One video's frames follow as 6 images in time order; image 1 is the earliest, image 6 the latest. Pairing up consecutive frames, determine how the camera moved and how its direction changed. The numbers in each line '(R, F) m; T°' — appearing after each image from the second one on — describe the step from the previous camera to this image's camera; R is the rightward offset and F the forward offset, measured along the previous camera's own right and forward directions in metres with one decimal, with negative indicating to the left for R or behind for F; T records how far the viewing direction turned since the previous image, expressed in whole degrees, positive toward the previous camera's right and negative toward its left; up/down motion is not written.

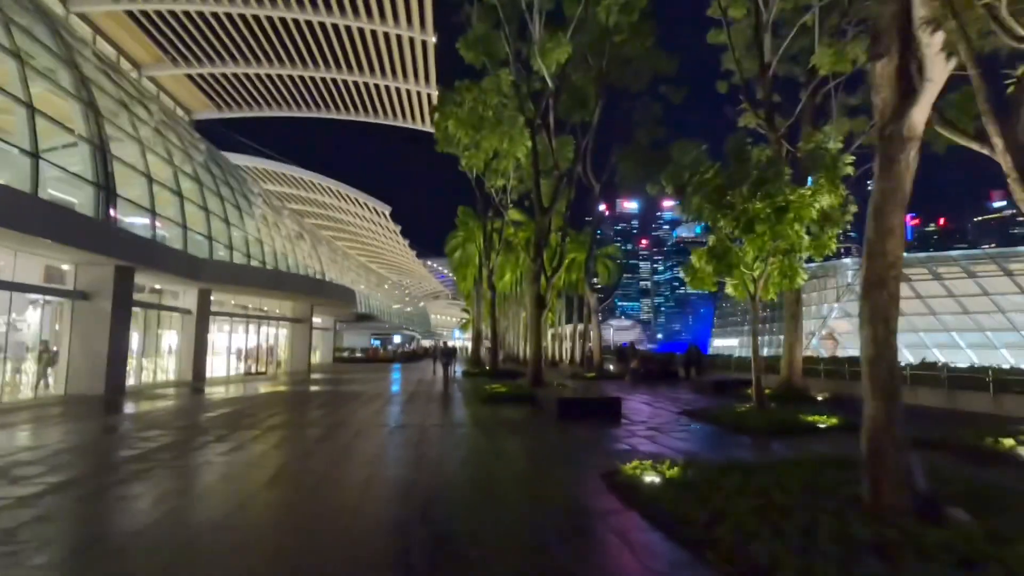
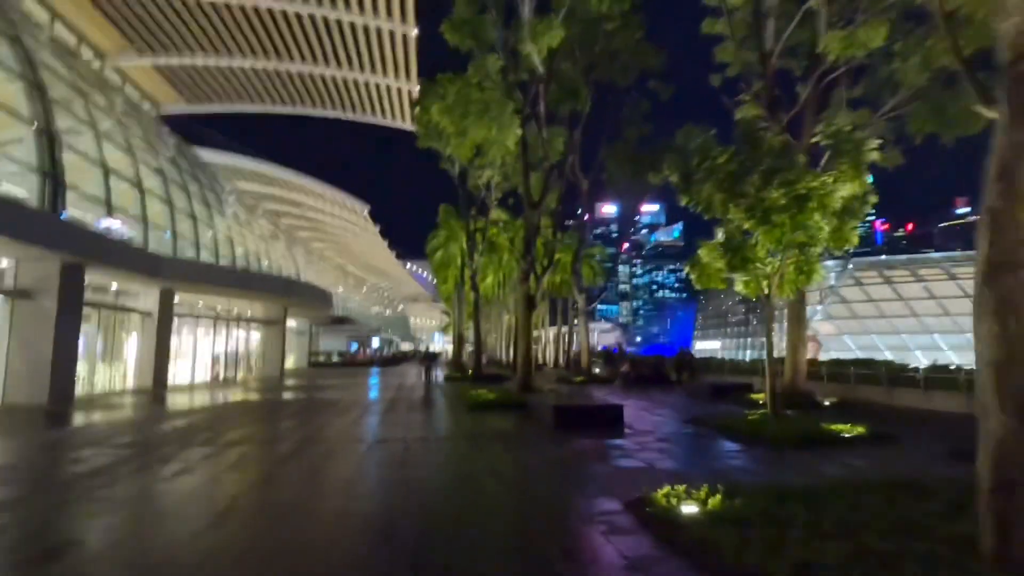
(-0.2, +1.3) m; +2°
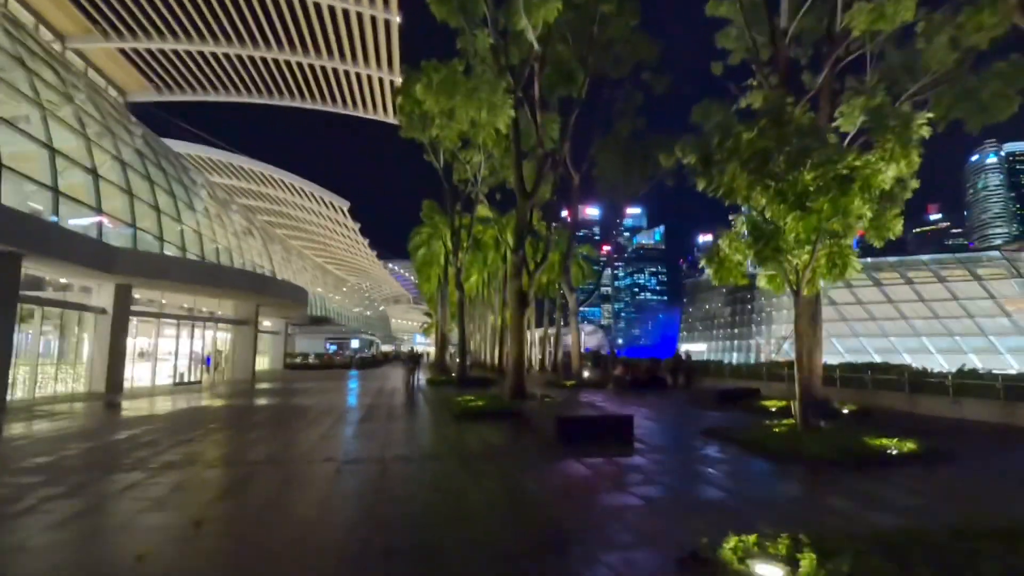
(-0.2, +1.6) m; +1°
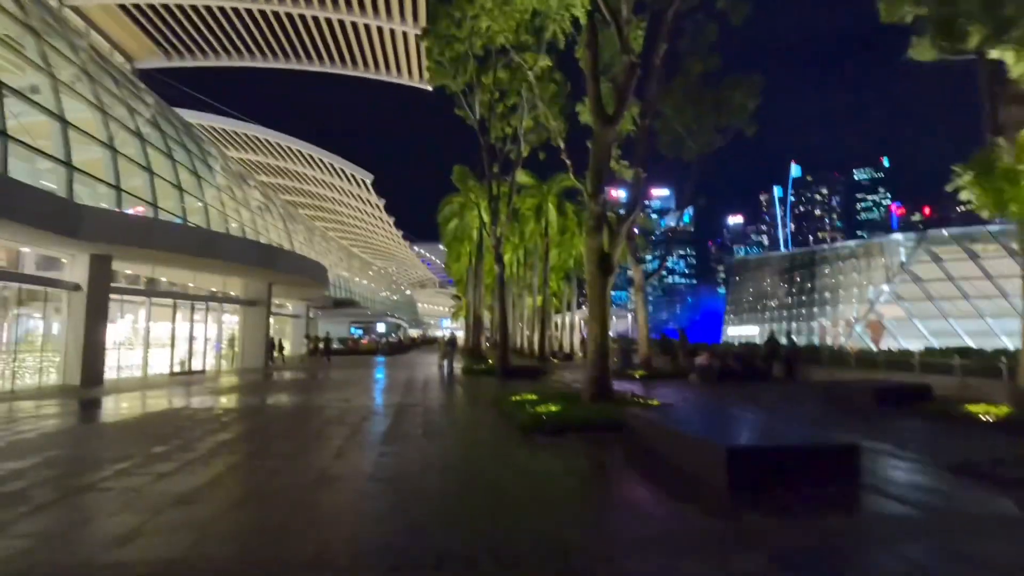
(-0.9, +4.7) m; -2°
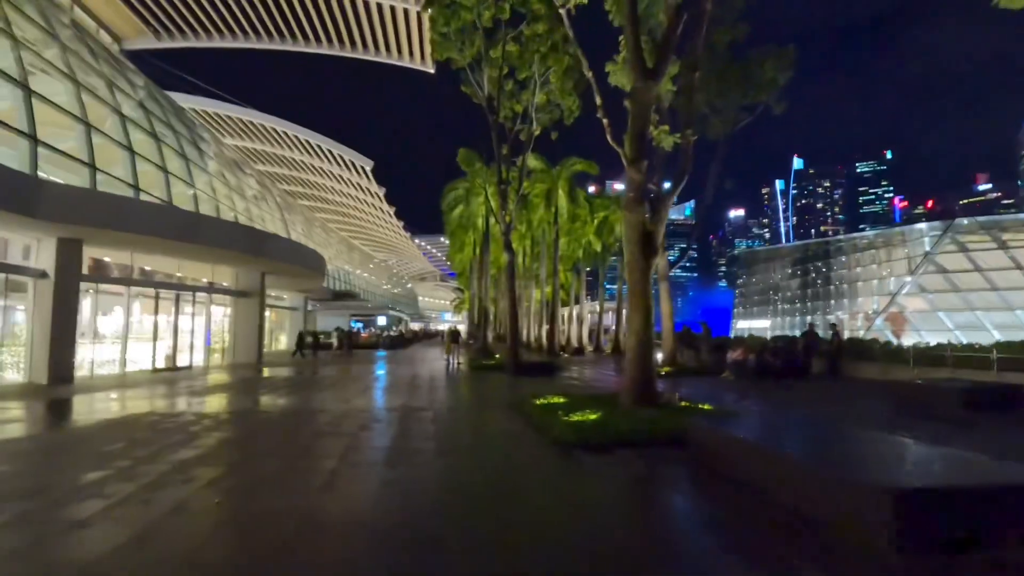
(-0.4, +2.0) m; 0°
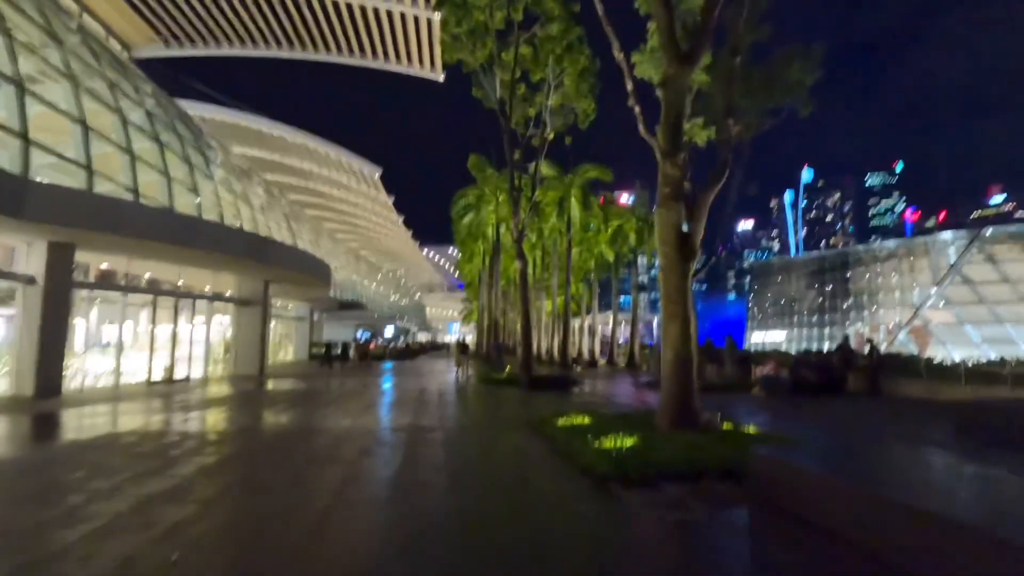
(-0.2, +1.1) m; -1°
